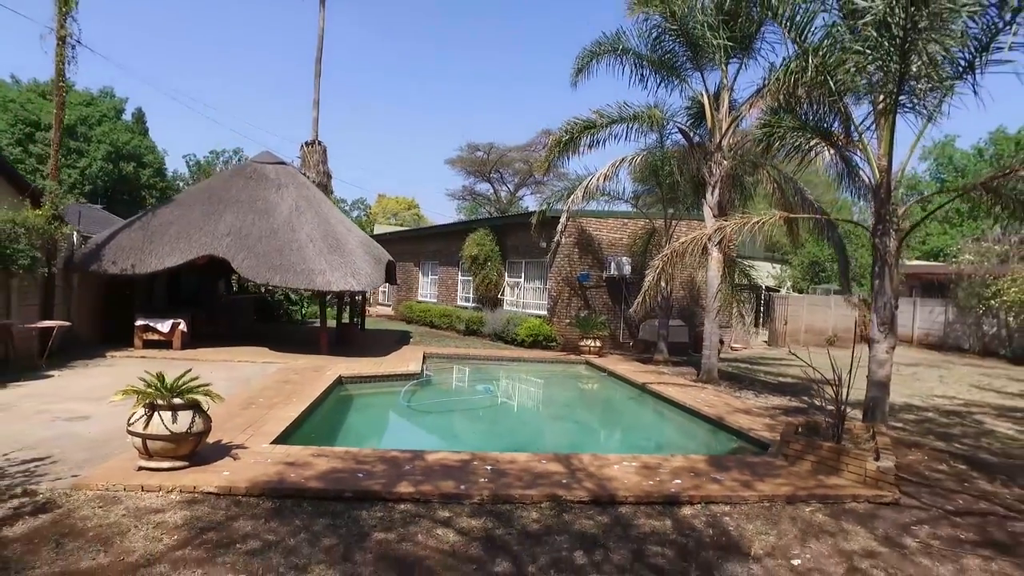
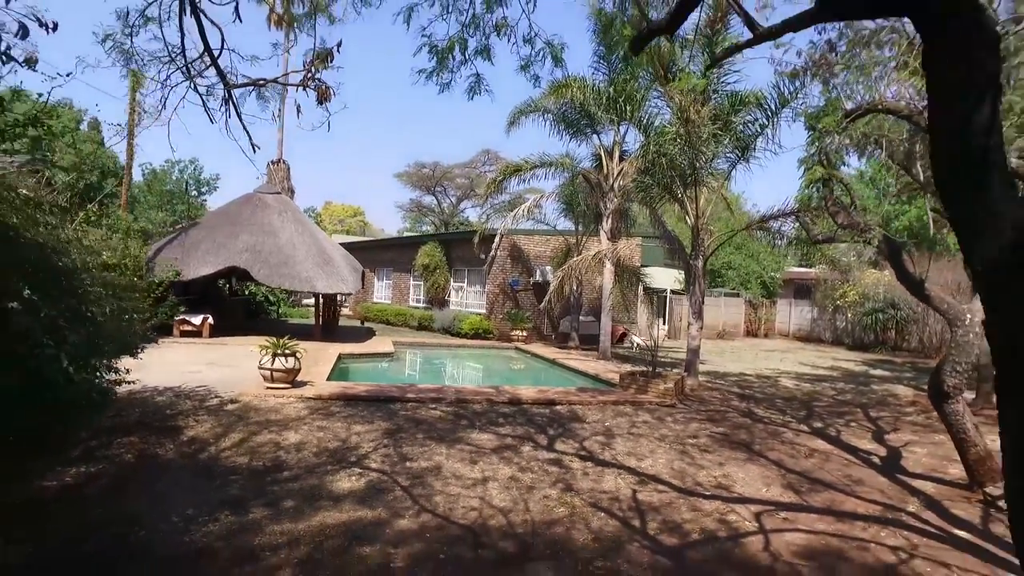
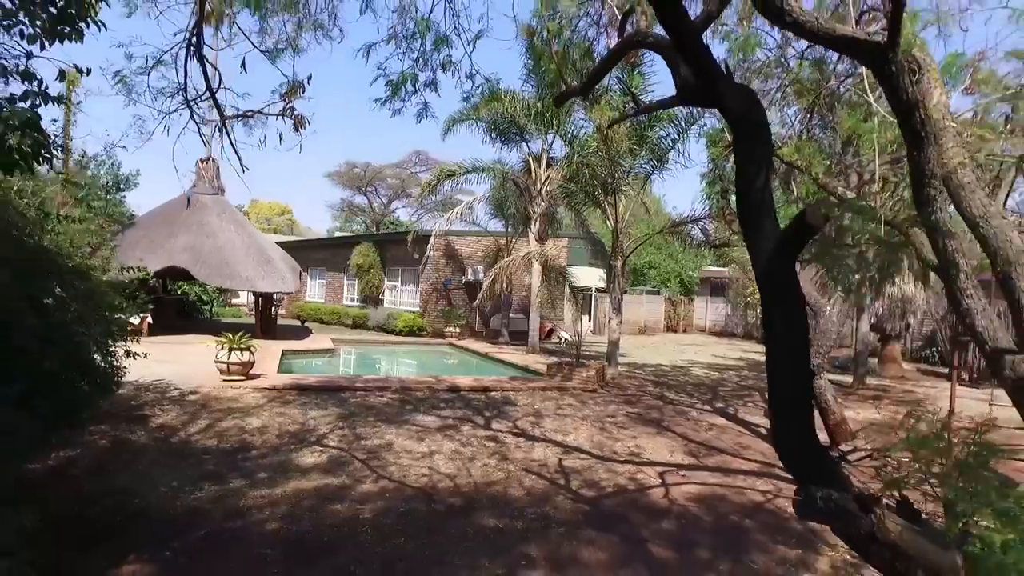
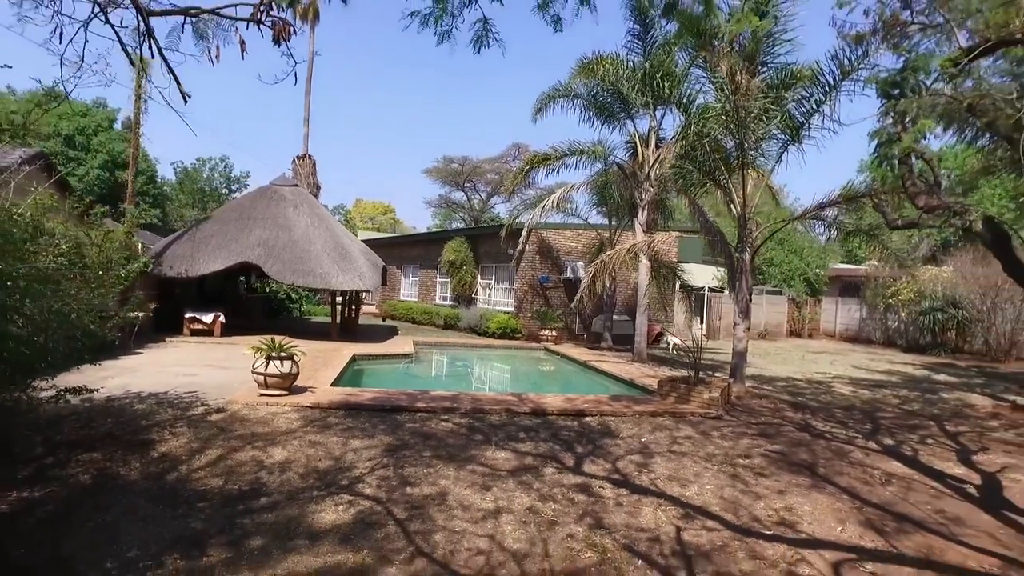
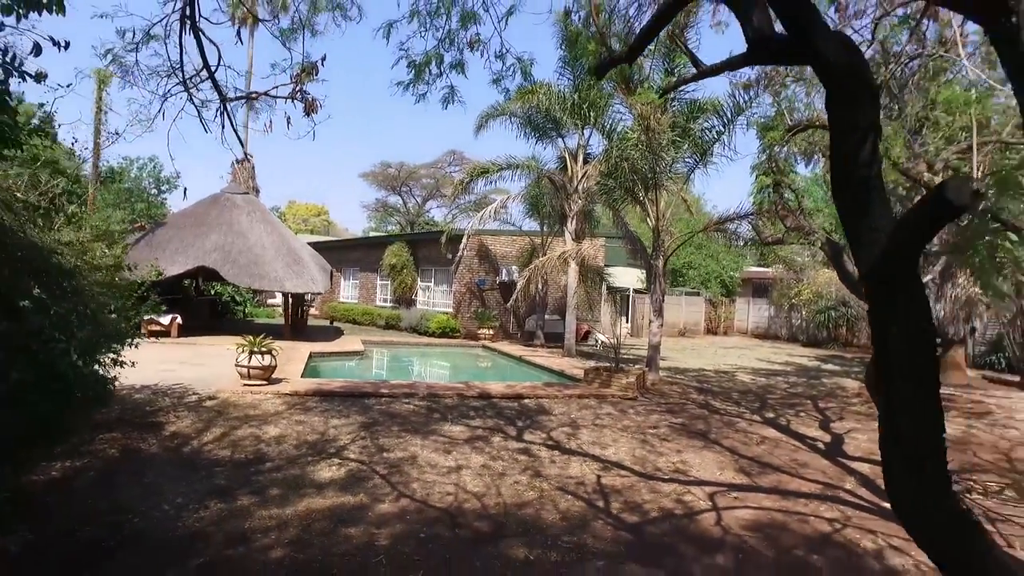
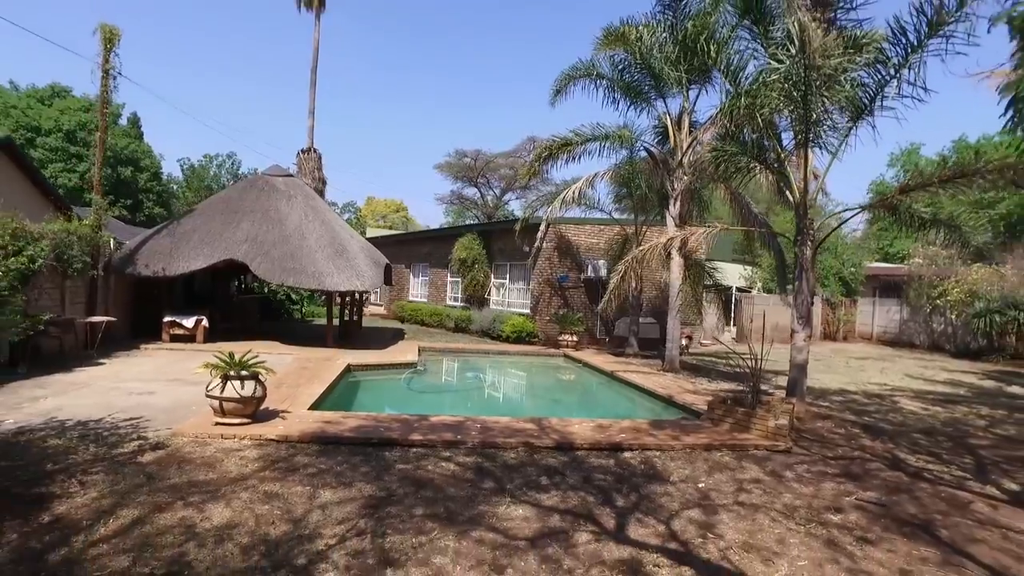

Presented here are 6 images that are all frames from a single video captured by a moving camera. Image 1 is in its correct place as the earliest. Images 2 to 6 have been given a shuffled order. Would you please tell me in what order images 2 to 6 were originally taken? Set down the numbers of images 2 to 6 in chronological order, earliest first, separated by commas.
6, 4, 2, 5, 3
